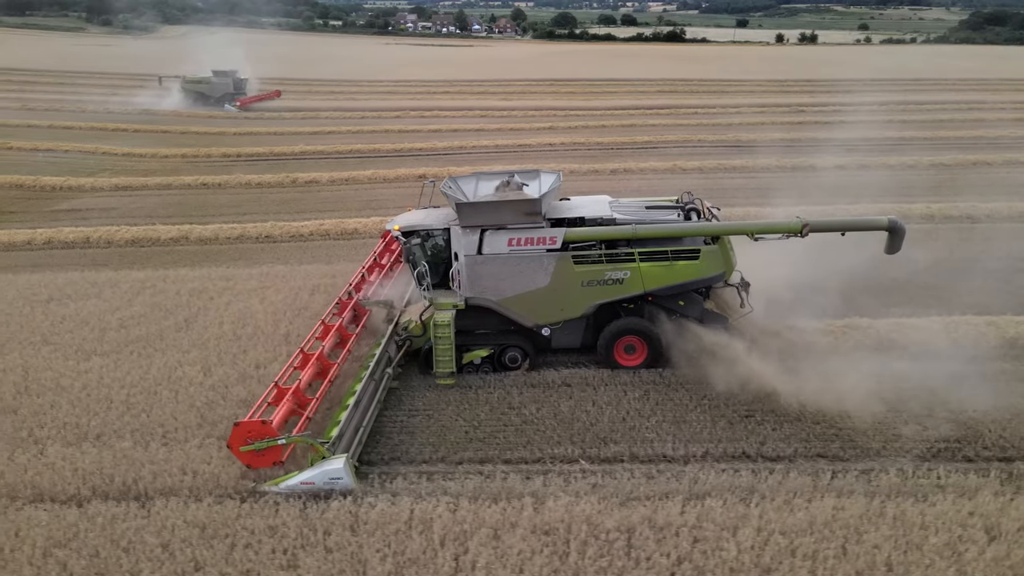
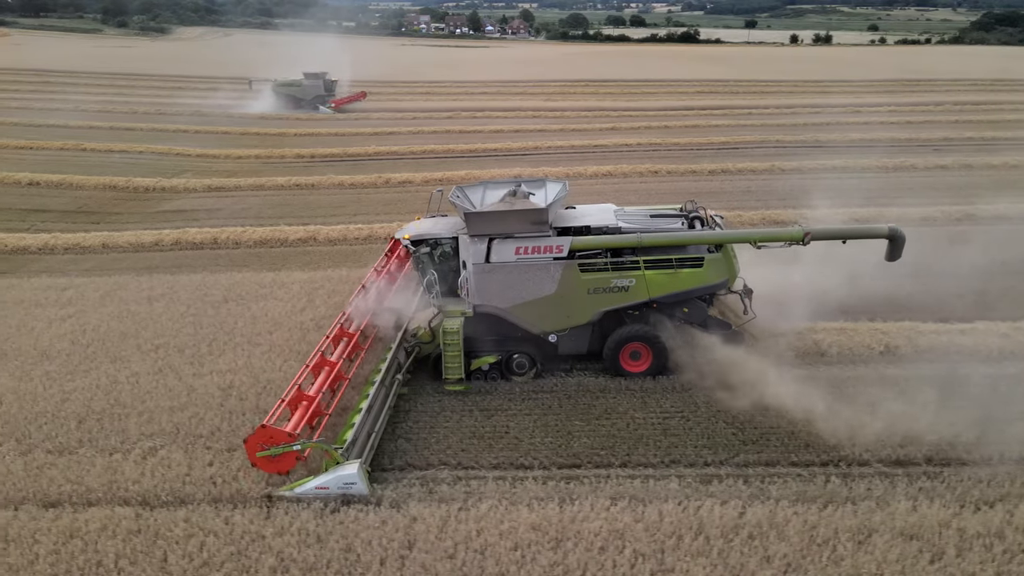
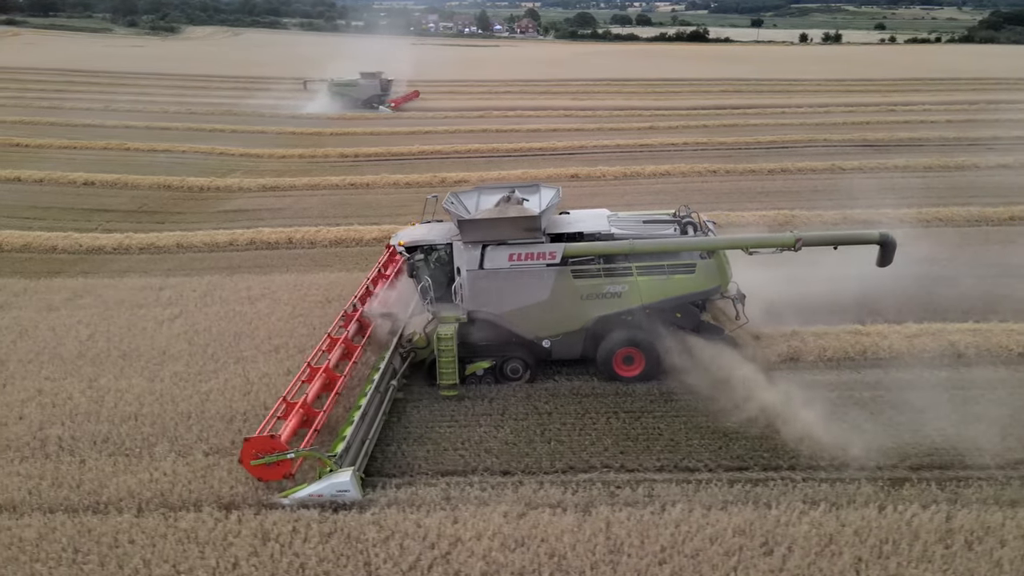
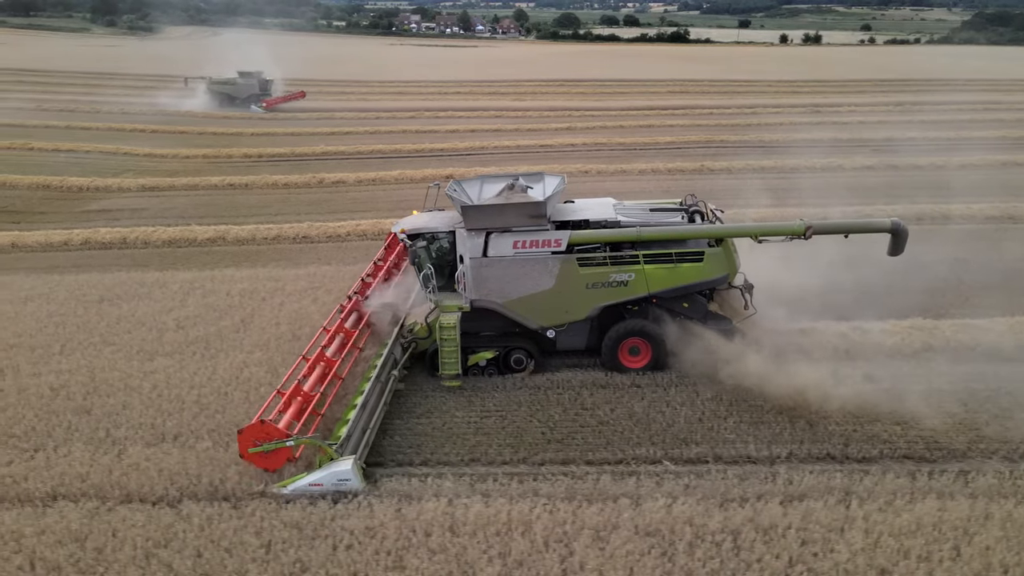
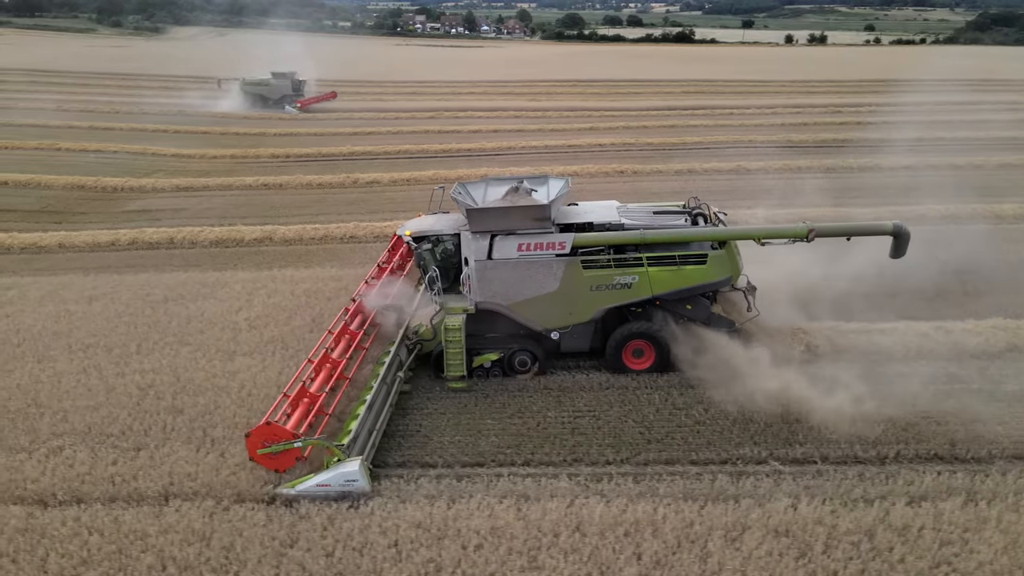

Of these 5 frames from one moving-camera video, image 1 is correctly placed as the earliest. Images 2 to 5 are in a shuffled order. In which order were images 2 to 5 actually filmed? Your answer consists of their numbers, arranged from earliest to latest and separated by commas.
4, 5, 2, 3
